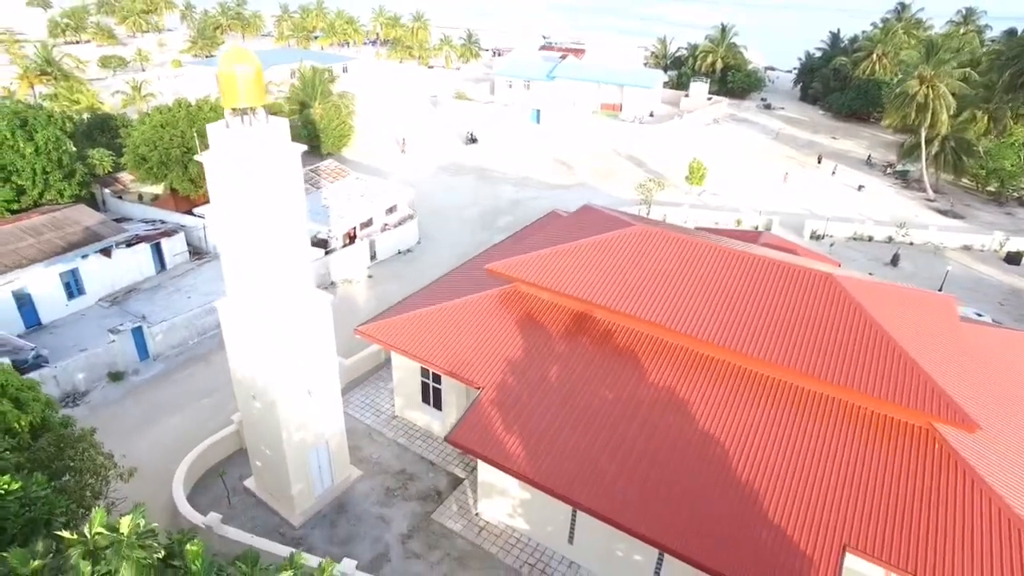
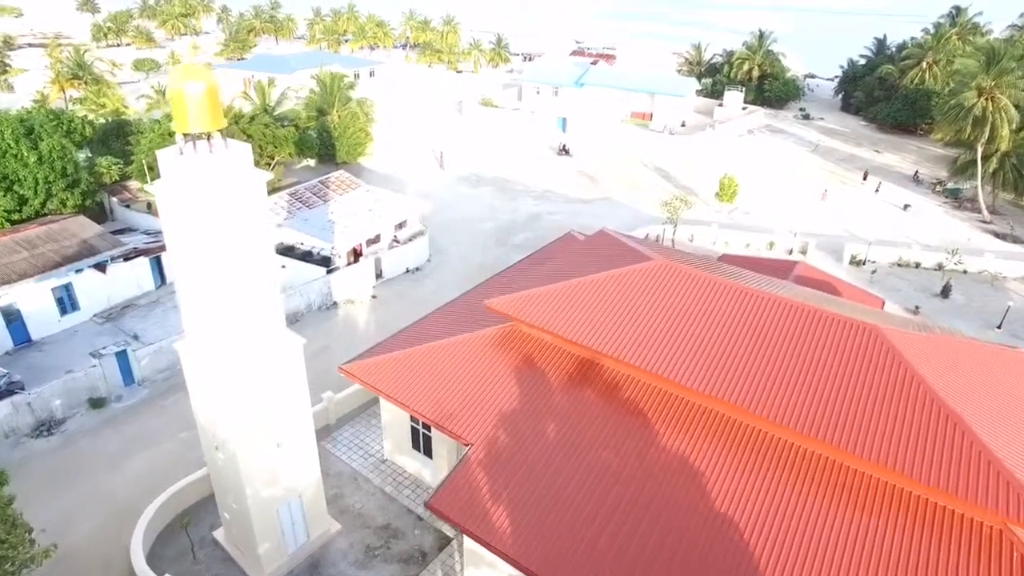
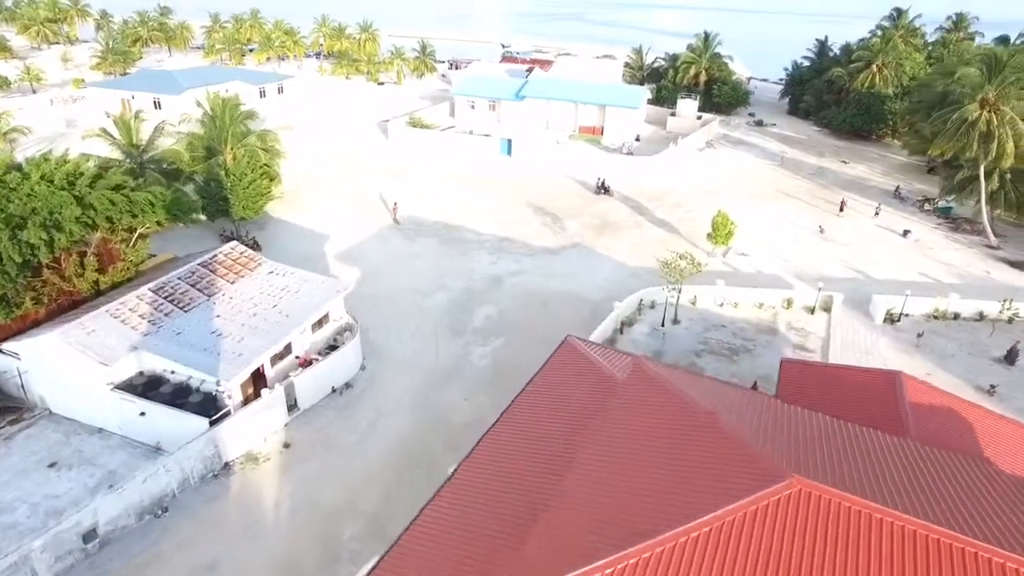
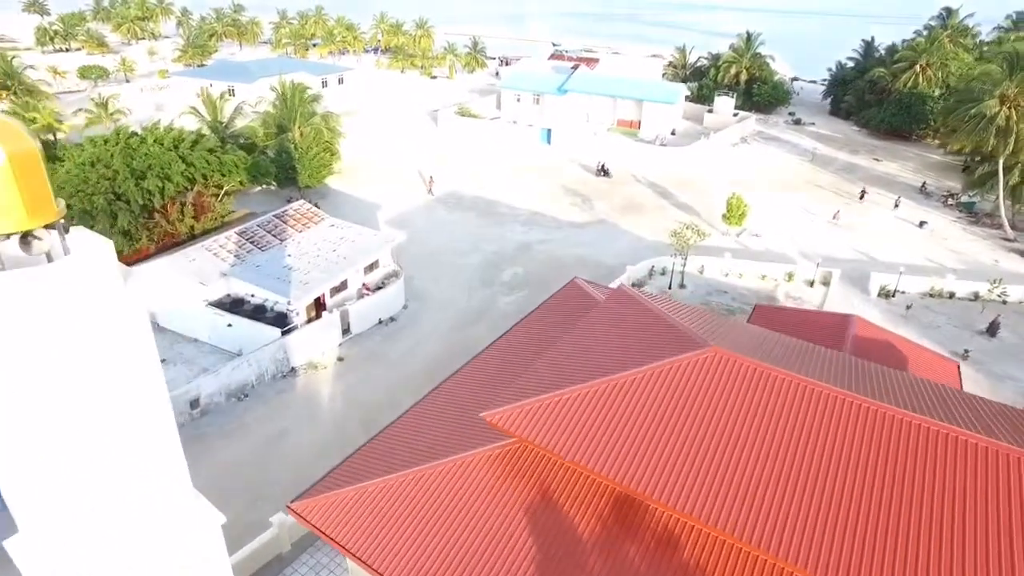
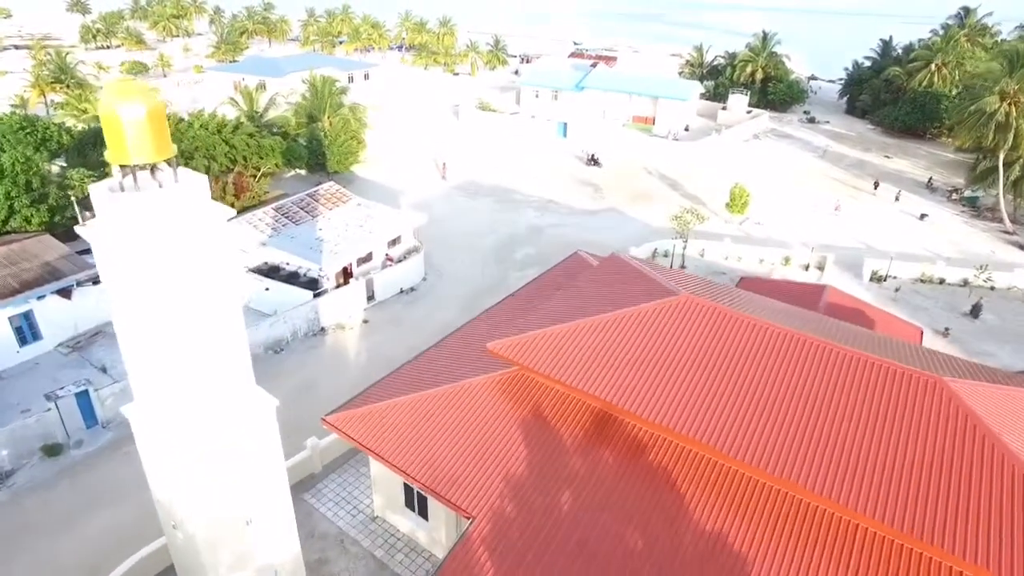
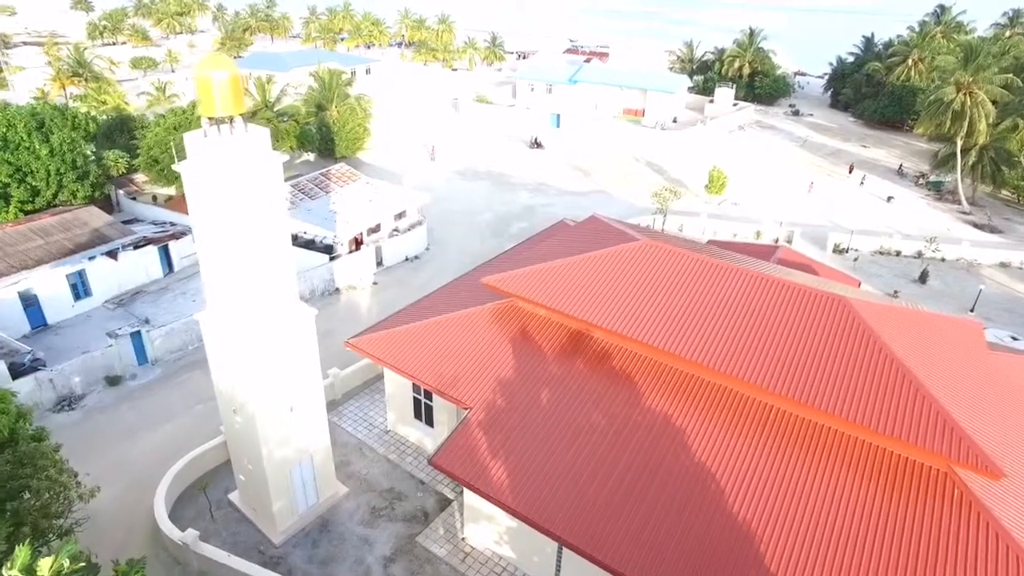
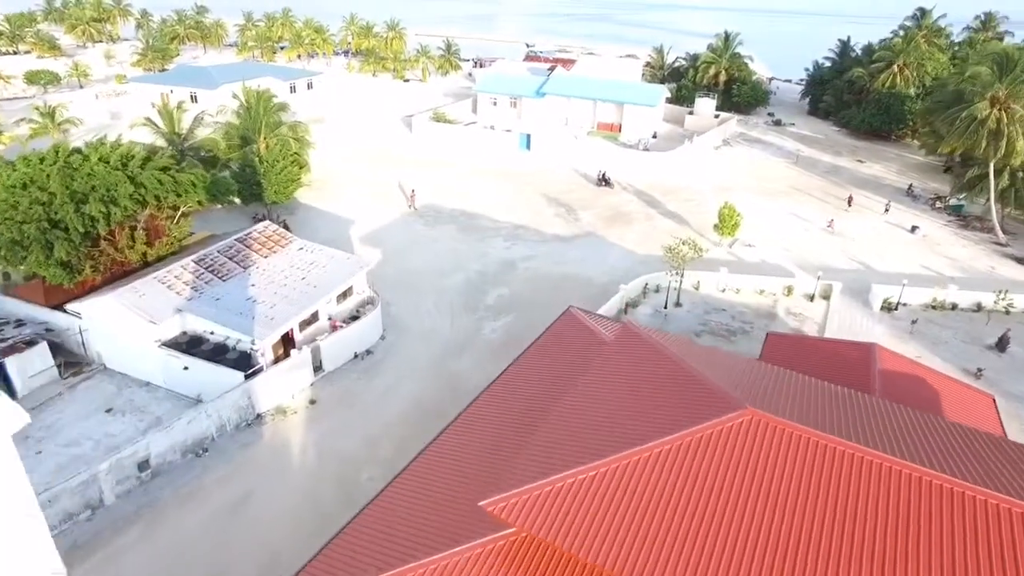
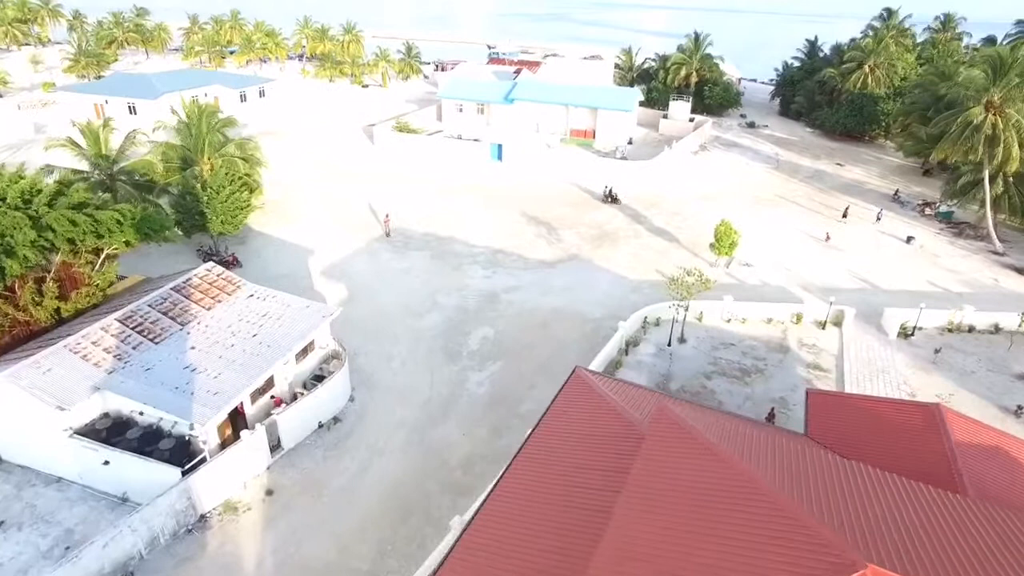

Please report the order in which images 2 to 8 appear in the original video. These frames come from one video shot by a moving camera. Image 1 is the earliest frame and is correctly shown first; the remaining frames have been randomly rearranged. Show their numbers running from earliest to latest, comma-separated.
6, 2, 5, 4, 7, 3, 8
